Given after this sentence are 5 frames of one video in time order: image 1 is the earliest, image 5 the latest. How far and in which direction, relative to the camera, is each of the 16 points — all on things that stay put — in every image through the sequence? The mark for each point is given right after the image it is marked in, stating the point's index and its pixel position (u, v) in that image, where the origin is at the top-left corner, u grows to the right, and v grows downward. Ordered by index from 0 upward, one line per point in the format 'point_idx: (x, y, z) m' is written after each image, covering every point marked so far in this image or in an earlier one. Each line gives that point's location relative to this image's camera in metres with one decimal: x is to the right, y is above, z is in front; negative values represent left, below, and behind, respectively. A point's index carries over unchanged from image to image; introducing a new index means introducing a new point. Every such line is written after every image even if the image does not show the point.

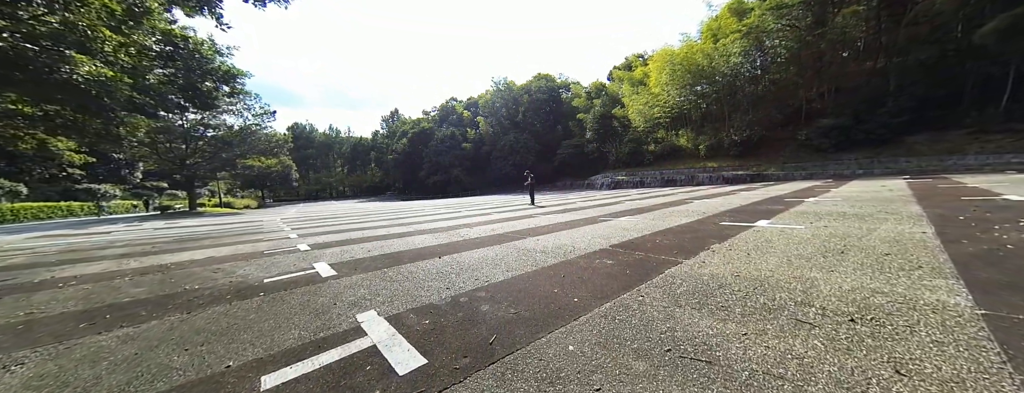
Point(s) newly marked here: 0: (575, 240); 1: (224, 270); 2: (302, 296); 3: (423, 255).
0: (+1.0, -0.7, +4.4) m
1: (-4.0, -1.0, +3.9) m
2: (-1.9, -0.9, +2.7) m
3: (-1.3, -0.9, +4.1) m
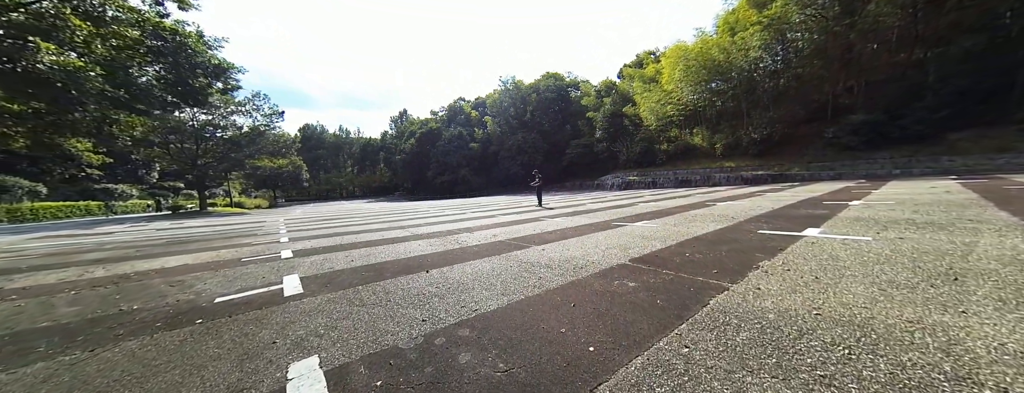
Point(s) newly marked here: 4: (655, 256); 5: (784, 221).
0: (+1.0, -0.7, +3.7) m
1: (-4.0, -1.1, +3.4) m
2: (-2.0, -1.0, +2.1) m
3: (-1.3, -0.9, +3.6) m
4: (+1.6, -0.7, +3.2) m
5: (+4.6, -0.4, +4.8) m
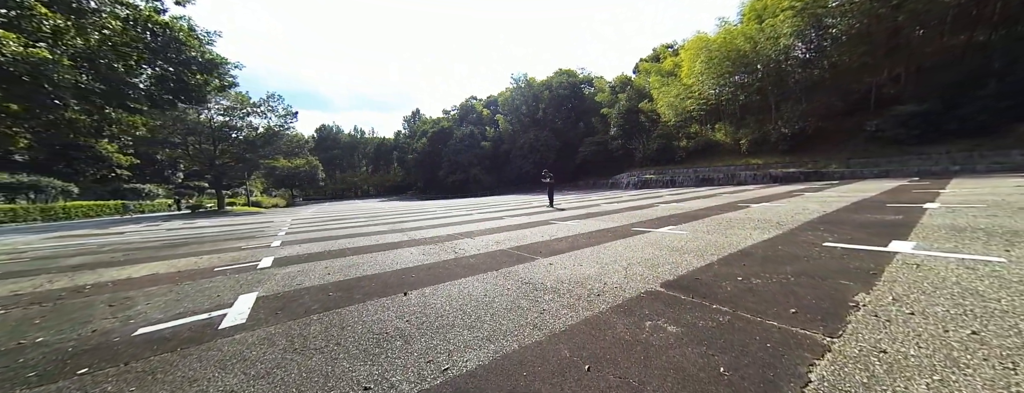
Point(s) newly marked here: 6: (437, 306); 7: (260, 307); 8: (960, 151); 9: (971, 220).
0: (+1.0, -0.8, +3.0) m
1: (-4.0, -1.1, +2.9) m
2: (-2.1, -1.0, +1.5) m
3: (-1.3, -1.0, +3.0) m
4: (+1.6, -0.7, +2.4) m
5: (+4.7, -0.4, +3.9) m
6: (-0.6, -0.9, +2.4) m
7: (-2.3, -1.0, +2.6) m
8: (+20.3, +2.0, +12.9) m
9: (+6.0, -0.3, +3.7) m
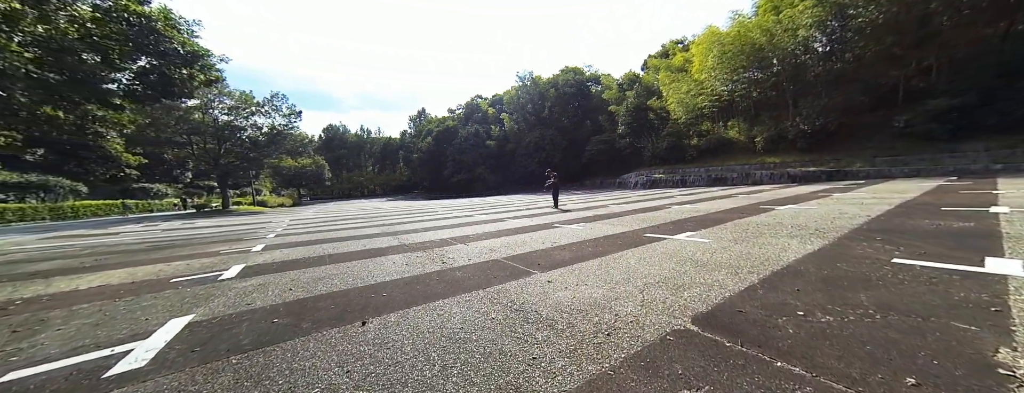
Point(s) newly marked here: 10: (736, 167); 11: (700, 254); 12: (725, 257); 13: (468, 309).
0: (+0.9, -0.8, +2.4) m
1: (-4.1, -1.1, +2.5) m
2: (-2.2, -1.0, +1.0) m
3: (-1.4, -1.0, +2.4) m
4: (+1.5, -0.8, +1.8) m
5: (+4.6, -0.5, +3.3) m
6: (-0.8, -0.9, +1.8) m
7: (-2.4, -1.0, +2.1) m
8: (+20.5, +2.0, +11.9) m
9: (+5.9, -0.3, +3.0) m
10: (+15.3, +2.0, +19.3) m
11: (+2.3, -0.7, +3.4) m
12: (+2.4, -0.7, +3.2) m
13: (-0.4, -0.9, +2.3) m
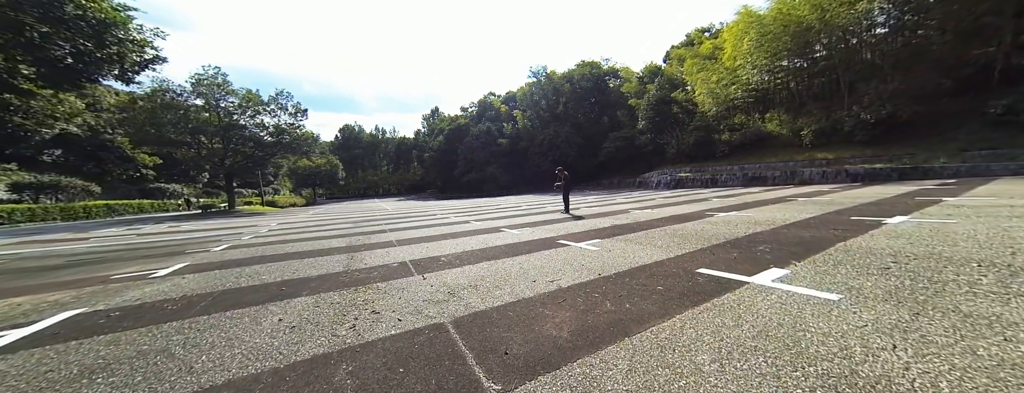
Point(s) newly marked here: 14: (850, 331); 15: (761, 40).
0: (+0.4, -0.9, +0.6) m
1: (-4.5, -1.2, +0.9) m
2: (-2.7, -1.2, -0.7) m
3: (-1.9, -1.1, +0.7) m
4: (+1.0, -0.9, 0.0) m
5: (+4.2, -0.6, +1.2) m
6: (-1.2, -1.1, +0.1) m
7: (-2.9, -1.2, +0.4) m
8: (+20.5, +1.9, +8.9) m
9: (+5.5, -0.5, +0.9) m
10: (+15.8, +1.9, +16.7) m
11: (+1.9, -0.8, +1.5) m
12: (+2.0, -0.8, +1.3) m
13: (-0.8, -1.0, +0.6) m
14: (+2.1, -0.8, +1.8) m
15: (+15.8, +10.0, +17.9) m
